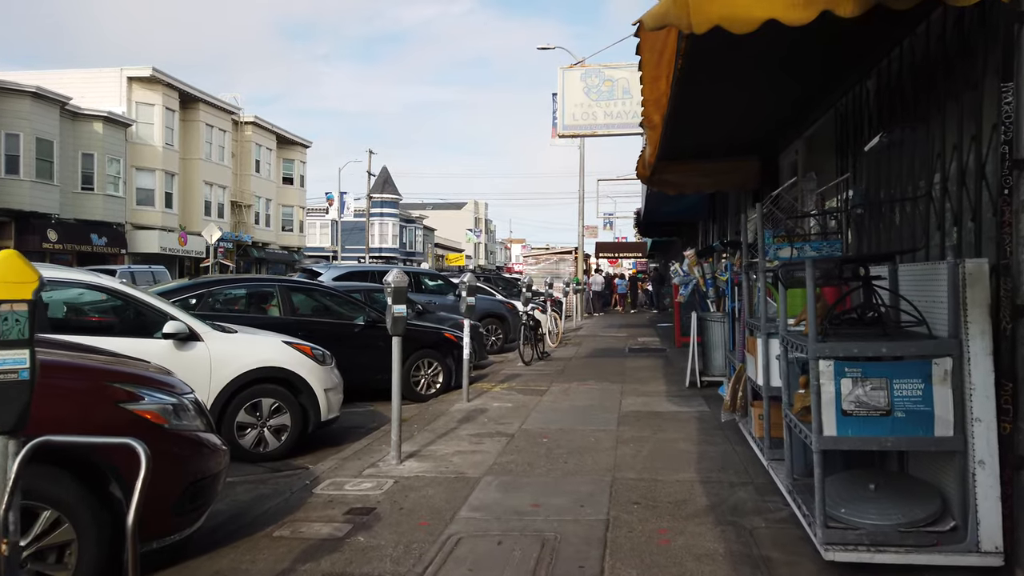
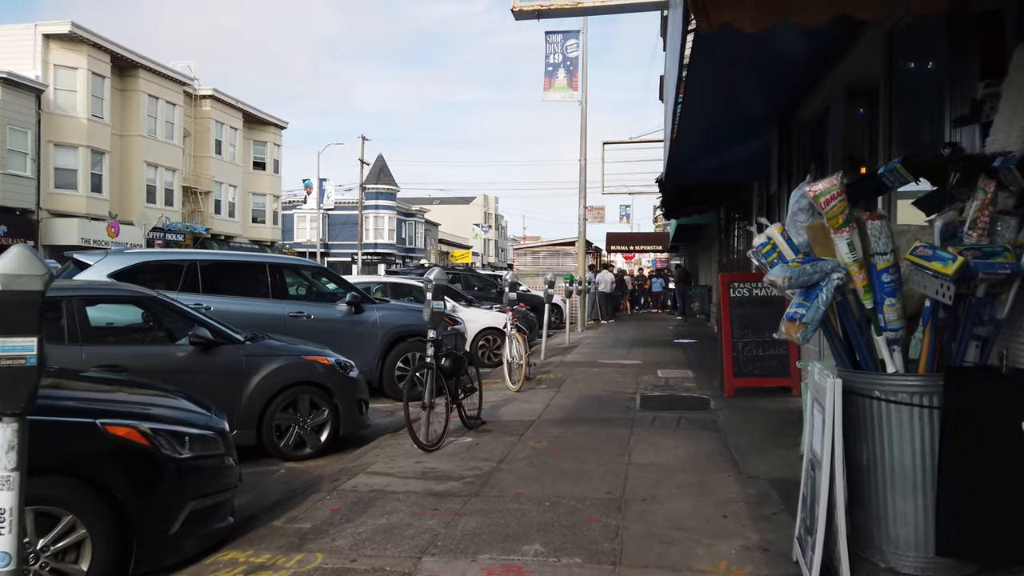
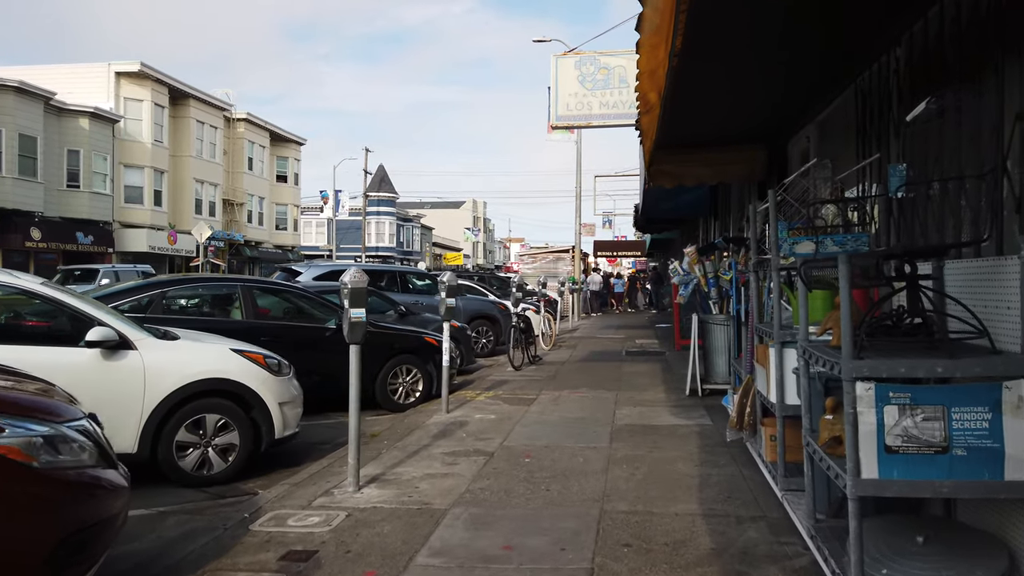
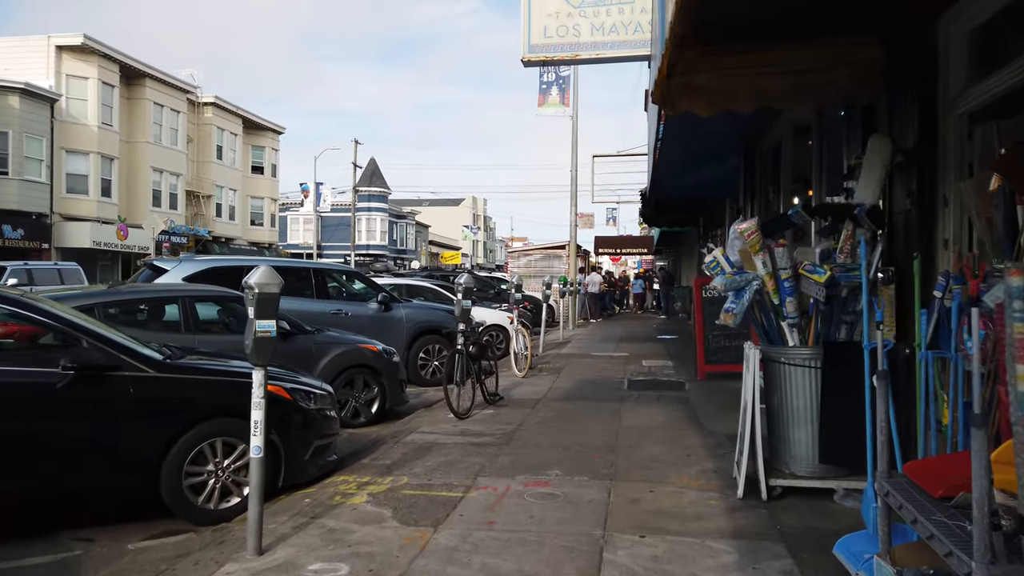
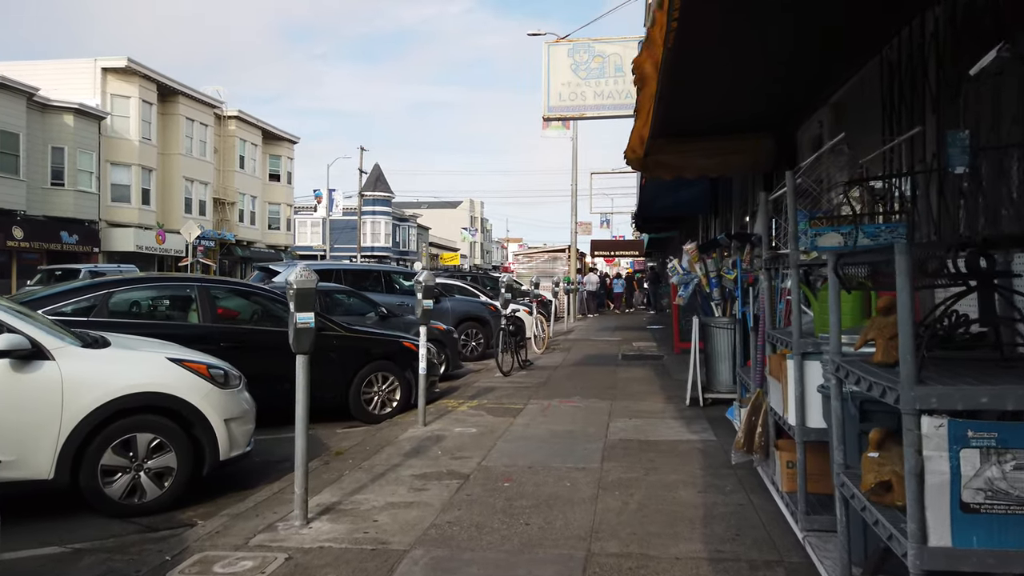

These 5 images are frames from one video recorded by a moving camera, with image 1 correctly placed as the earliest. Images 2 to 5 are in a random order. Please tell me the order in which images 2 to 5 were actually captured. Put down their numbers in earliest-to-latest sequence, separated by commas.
3, 5, 4, 2
